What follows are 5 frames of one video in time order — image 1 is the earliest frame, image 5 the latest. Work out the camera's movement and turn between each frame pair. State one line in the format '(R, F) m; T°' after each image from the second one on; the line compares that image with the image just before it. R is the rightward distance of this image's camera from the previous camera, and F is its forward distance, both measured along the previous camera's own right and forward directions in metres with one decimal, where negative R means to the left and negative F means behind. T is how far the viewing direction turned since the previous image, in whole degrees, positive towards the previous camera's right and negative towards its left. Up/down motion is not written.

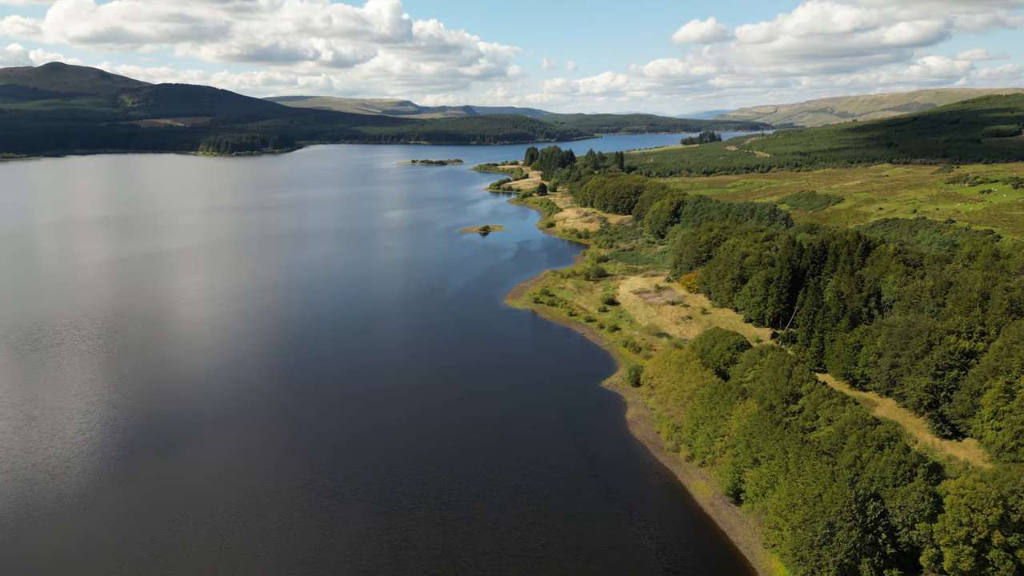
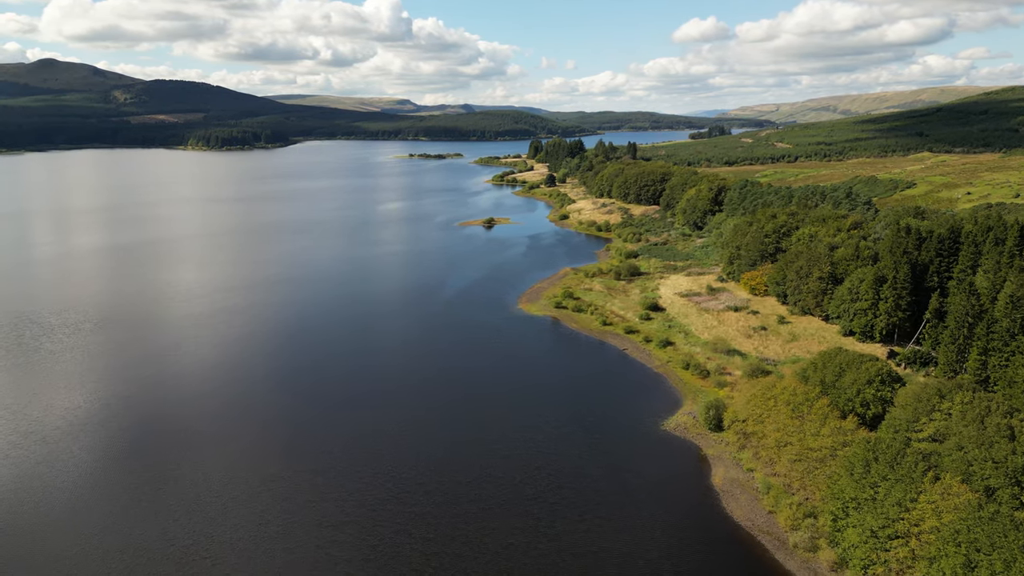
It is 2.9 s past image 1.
(-1.8, +19.7) m; 0°
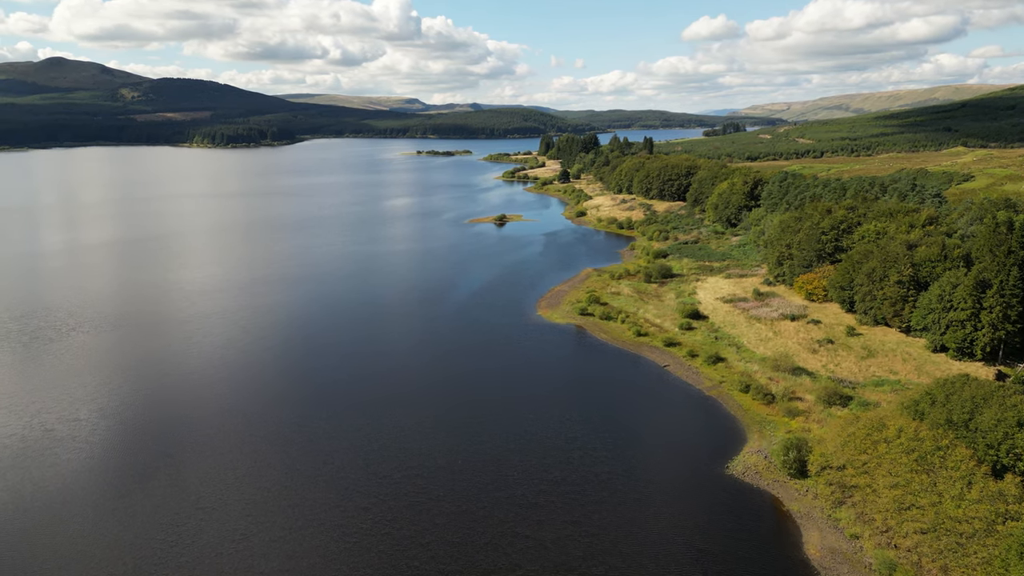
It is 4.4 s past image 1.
(-1.0, +9.6) m; -1°
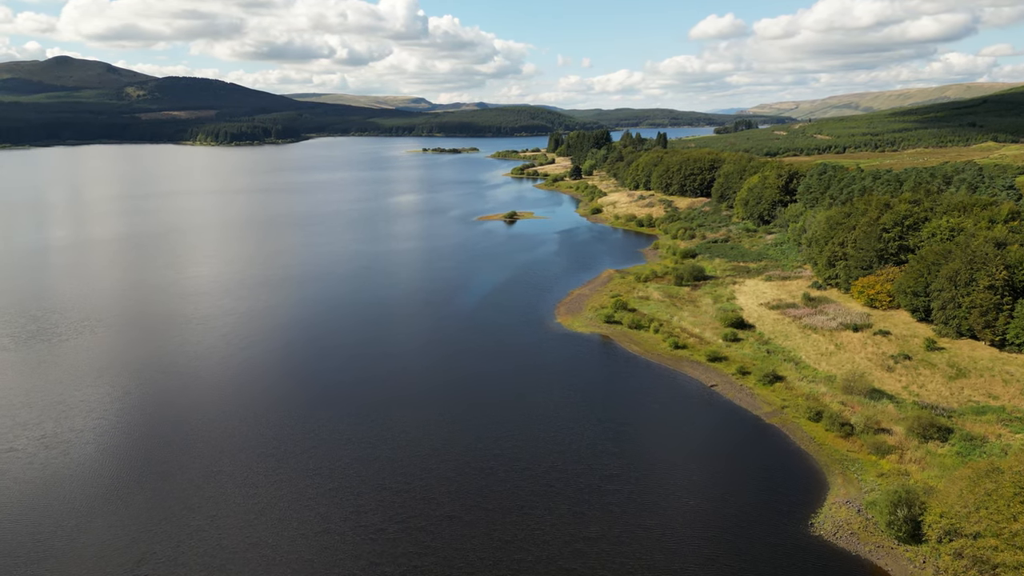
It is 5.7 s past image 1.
(-0.8, +8.1) m; -1°
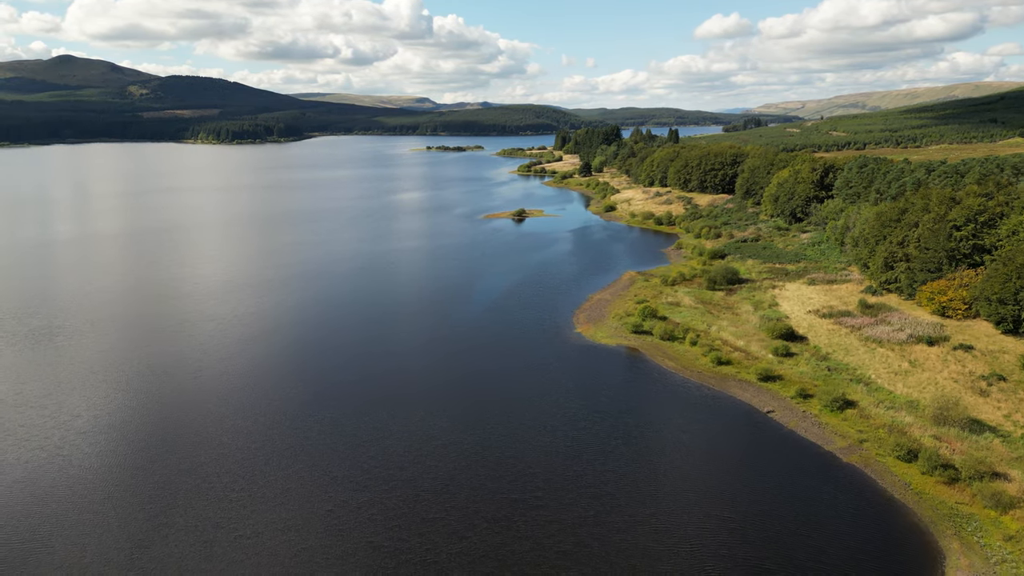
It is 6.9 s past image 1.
(-0.8, +7.3) m; 0°
